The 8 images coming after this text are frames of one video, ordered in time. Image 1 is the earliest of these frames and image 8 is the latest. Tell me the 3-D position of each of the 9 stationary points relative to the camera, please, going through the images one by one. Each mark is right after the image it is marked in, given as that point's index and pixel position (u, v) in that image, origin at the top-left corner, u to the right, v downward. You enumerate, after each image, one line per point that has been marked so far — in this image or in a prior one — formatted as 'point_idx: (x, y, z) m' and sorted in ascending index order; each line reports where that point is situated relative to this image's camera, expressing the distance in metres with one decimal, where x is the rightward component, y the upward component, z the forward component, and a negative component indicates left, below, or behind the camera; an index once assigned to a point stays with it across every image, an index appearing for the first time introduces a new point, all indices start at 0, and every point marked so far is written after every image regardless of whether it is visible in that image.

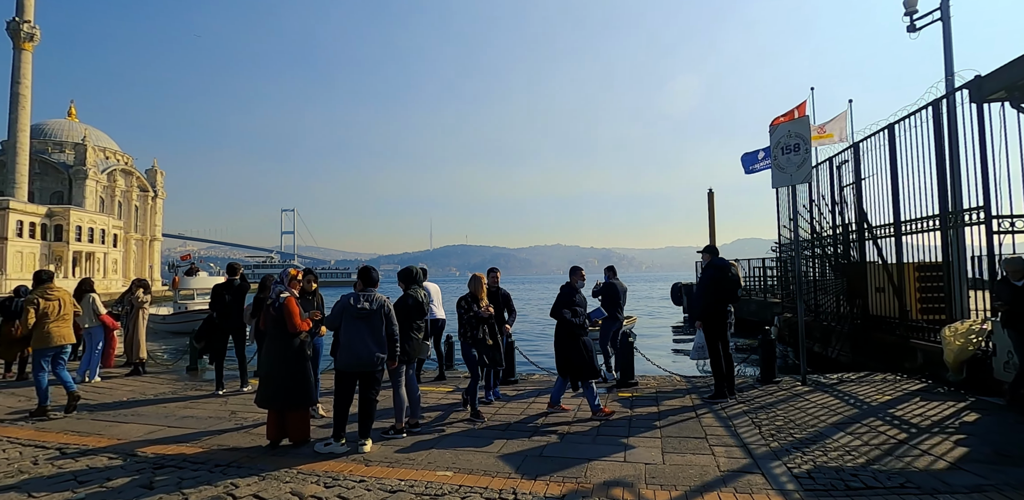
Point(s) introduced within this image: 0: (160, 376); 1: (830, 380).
0: (-6.2, -2.3, +9.2) m
1: (+4.7, -1.9, +7.6) m
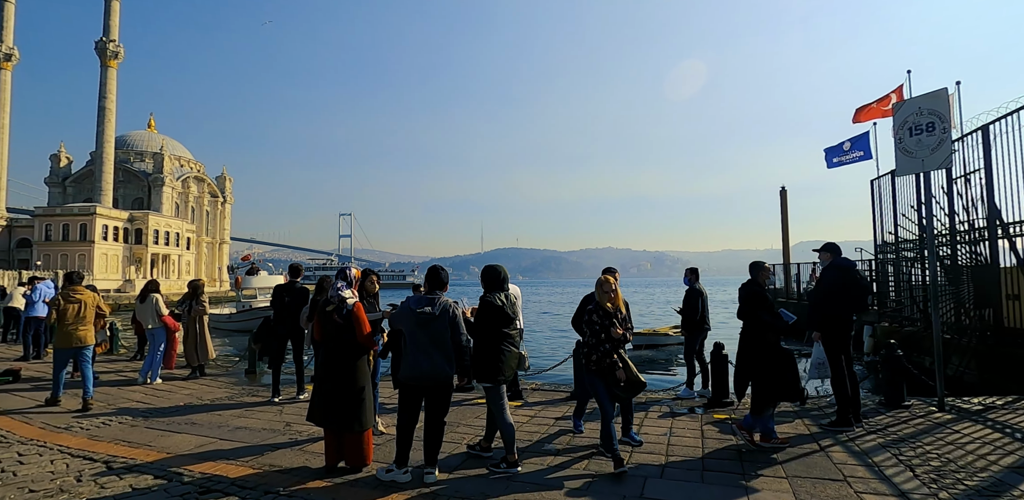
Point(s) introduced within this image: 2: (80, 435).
0: (-5.1, -2.3, +8.9) m
1: (+5.7, -1.9, +6.4) m
2: (-4.6, -2.0, +5.5) m
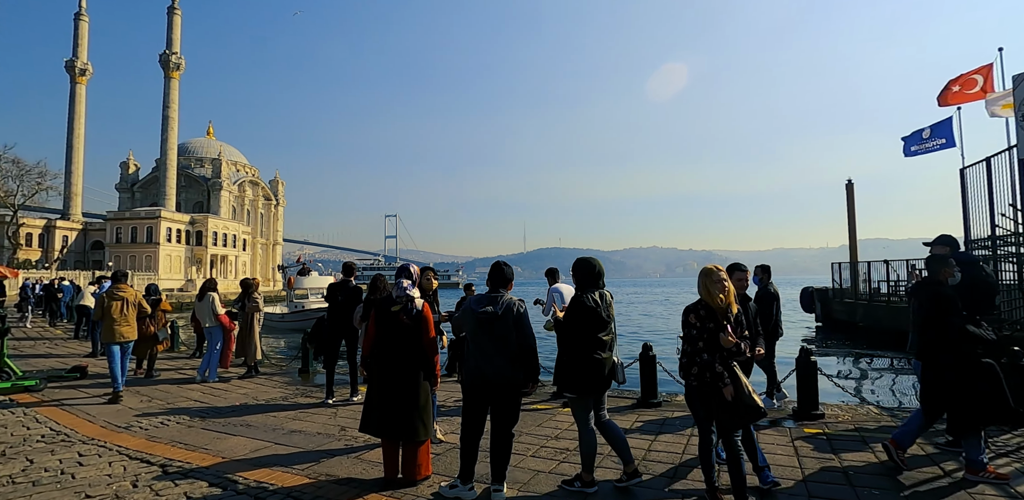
0: (-4.1, -2.2, +8.9) m
1: (+6.4, -1.8, +5.5) m
2: (-3.9, -1.9, +5.4) m
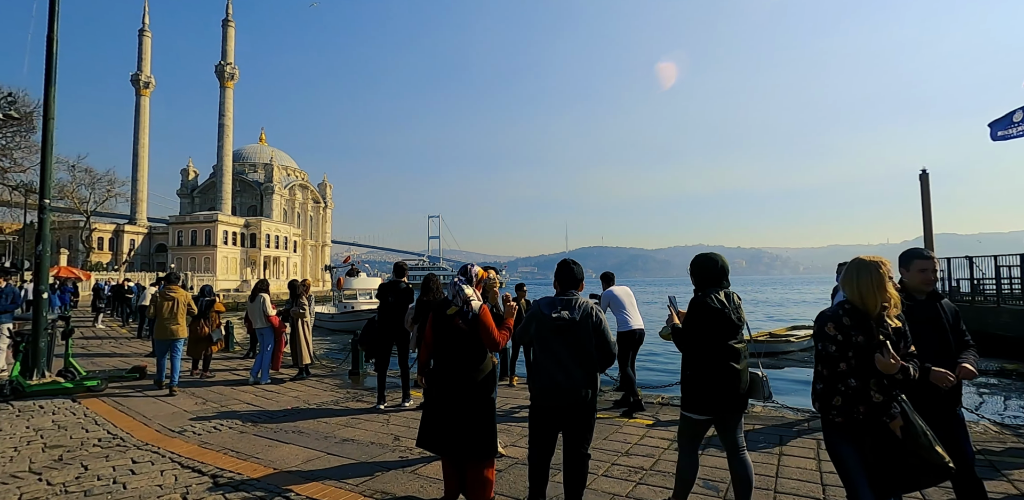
0: (-3.2, -2.2, +8.8) m
1: (+7.0, -1.8, +4.5) m
2: (-3.3, -2.0, +5.3) m
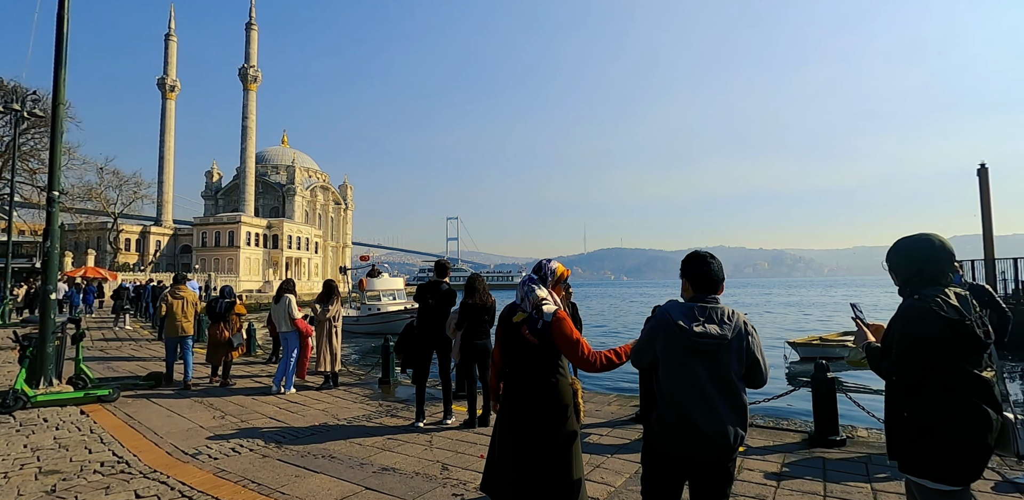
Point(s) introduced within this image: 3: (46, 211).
0: (-2.4, -2.2, +8.0) m
1: (+7.6, -1.7, +3.4) m
2: (-2.7, -1.9, +4.5) m
3: (-6.5, +0.5, +7.2) m
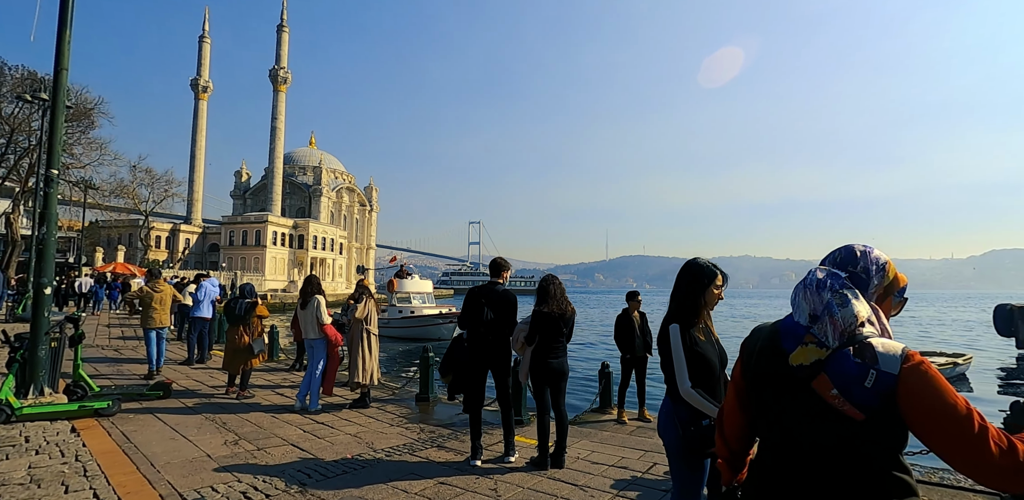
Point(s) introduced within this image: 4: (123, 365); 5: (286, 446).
0: (-1.6, -2.1, +6.8) m
1: (+8.2, -1.8, +1.8) m
2: (-2.0, -1.8, +3.4) m
3: (-5.6, +0.7, +6.2) m
4: (-7.0, -2.1, +9.3) m
5: (-2.3, -2.0, +5.2) m
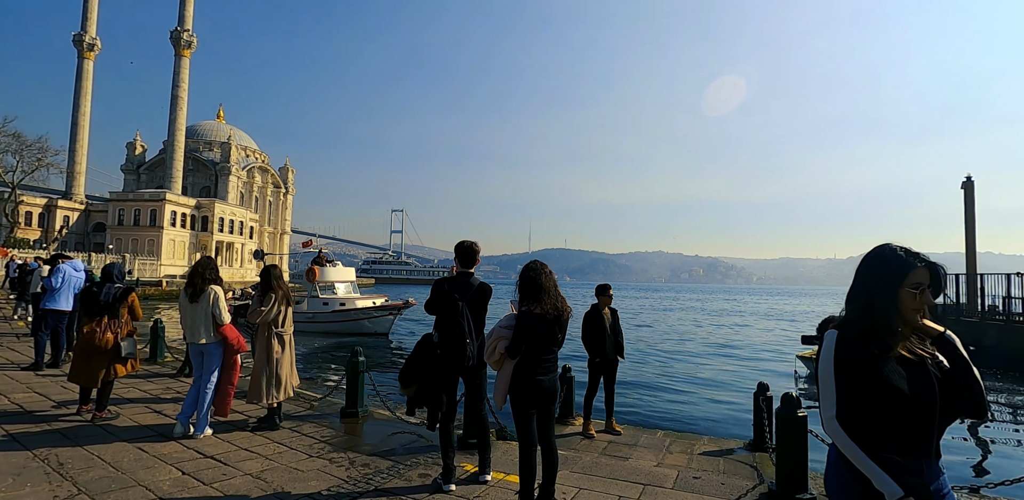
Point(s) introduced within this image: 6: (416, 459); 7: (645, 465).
0: (-2.1, -1.9, +5.3) m
1: (+8.3, -1.9, +1.8) m
2: (-2.0, -1.6, +1.8) m
3: (-5.9, +1.0, +4.1) m
4: (-7.8, -1.6, +7.0) m
5: (-2.5, -1.7, +3.6) m
6: (-0.8, -1.7, +4.5) m
7: (+1.3, -2.2, +5.2) m
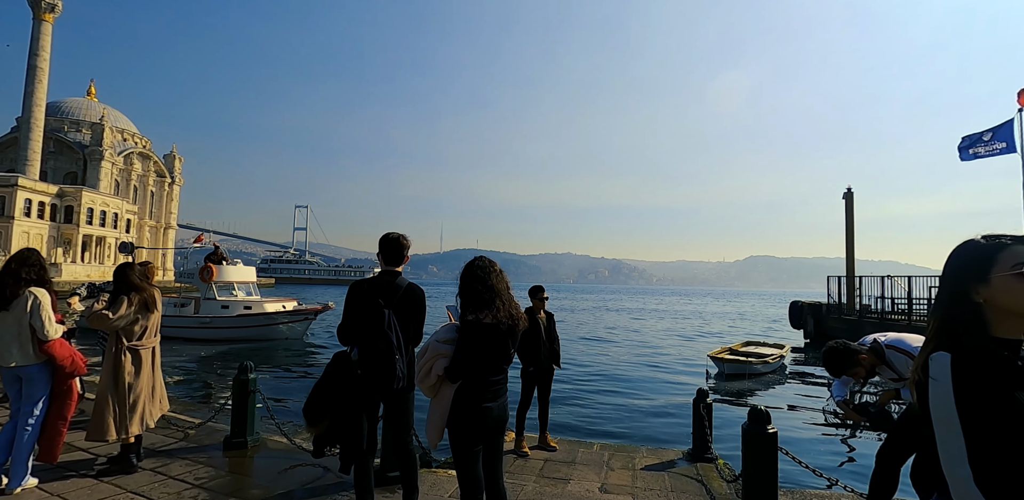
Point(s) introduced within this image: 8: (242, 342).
0: (-2.7, -1.8, +4.2) m
1: (+8.2, -2.0, +2.4) m
2: (-2.0, -1.5, +0.8) m
3: (-6.2, +1.1, +2.3) m
4: (-8.6, -1.5, +4.8) m
5: (-2.8, -1.7, +2.4) m
6: (-1.3, -1.6, +3.6) m
7: (+0.7, -2.1, +4.6) m
8: (-9.9, -3.4, +19.0) m
